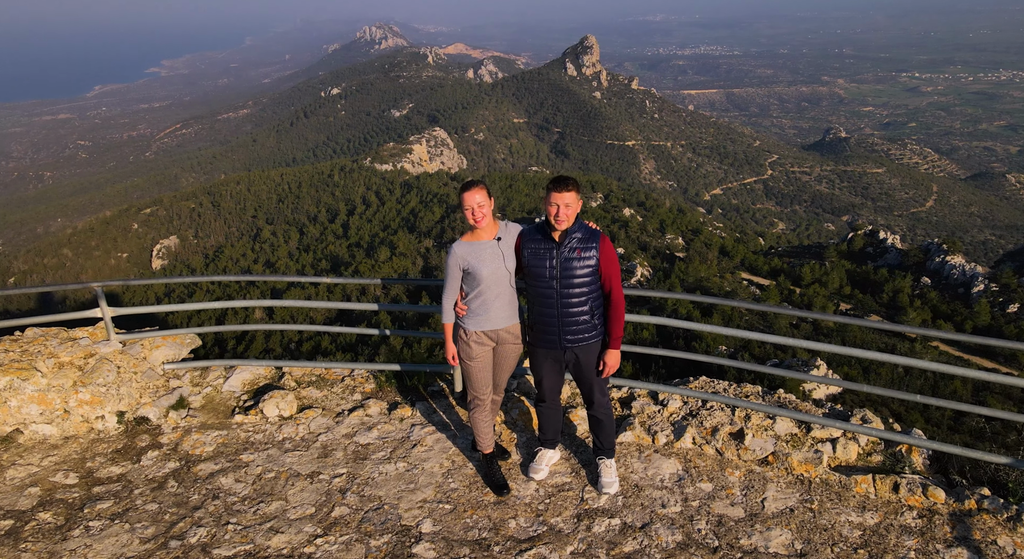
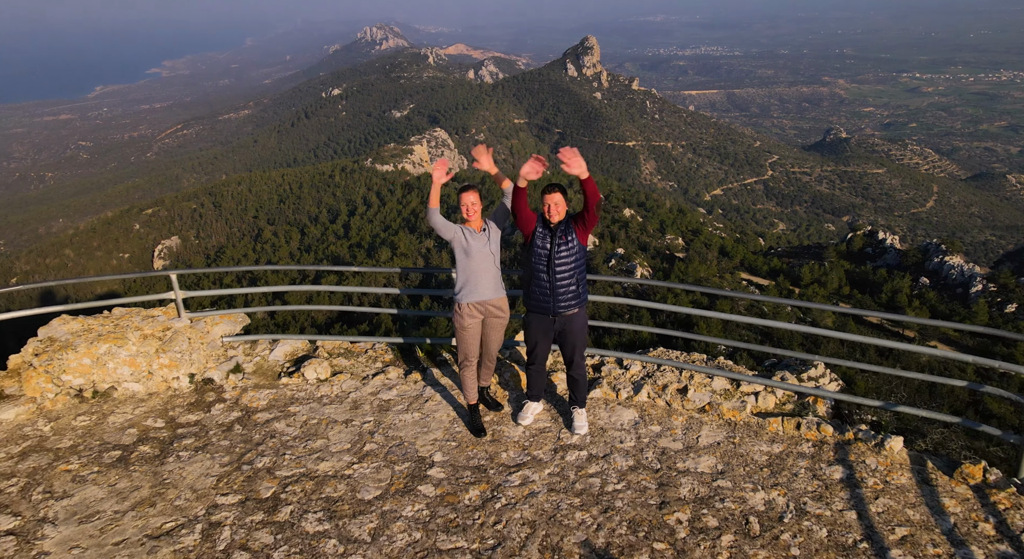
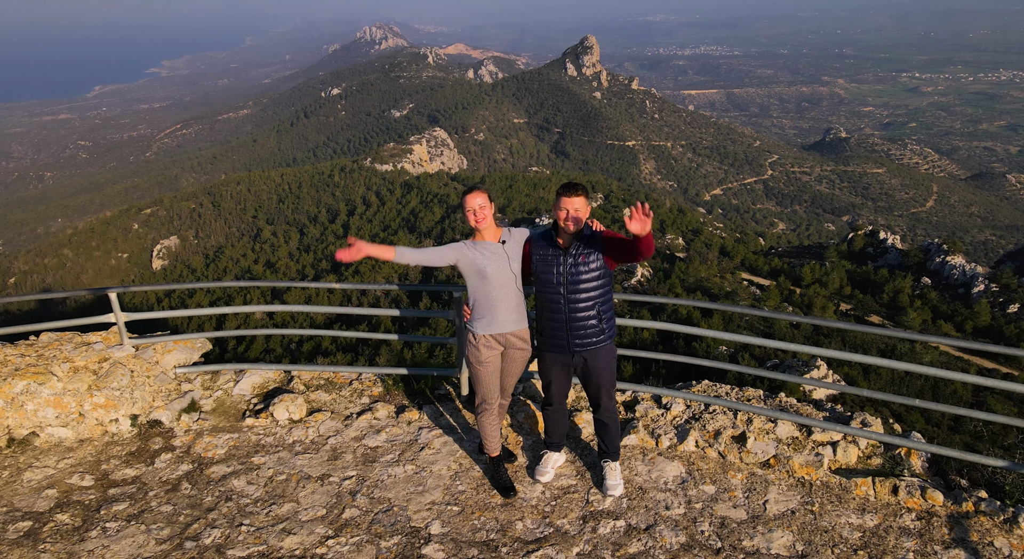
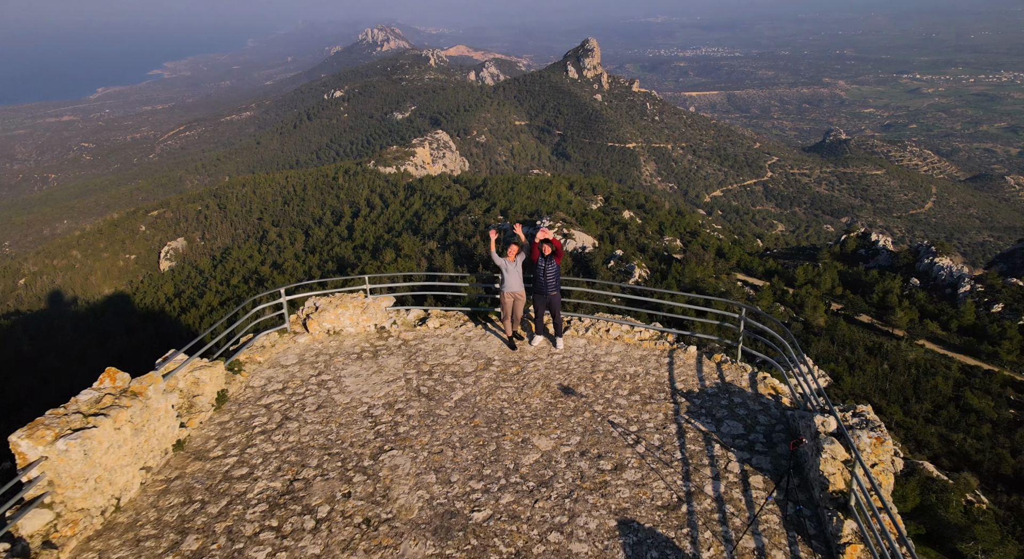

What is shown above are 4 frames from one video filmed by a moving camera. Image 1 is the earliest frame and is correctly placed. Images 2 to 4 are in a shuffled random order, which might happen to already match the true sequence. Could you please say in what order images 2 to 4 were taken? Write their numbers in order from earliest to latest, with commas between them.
3, 2, 4
